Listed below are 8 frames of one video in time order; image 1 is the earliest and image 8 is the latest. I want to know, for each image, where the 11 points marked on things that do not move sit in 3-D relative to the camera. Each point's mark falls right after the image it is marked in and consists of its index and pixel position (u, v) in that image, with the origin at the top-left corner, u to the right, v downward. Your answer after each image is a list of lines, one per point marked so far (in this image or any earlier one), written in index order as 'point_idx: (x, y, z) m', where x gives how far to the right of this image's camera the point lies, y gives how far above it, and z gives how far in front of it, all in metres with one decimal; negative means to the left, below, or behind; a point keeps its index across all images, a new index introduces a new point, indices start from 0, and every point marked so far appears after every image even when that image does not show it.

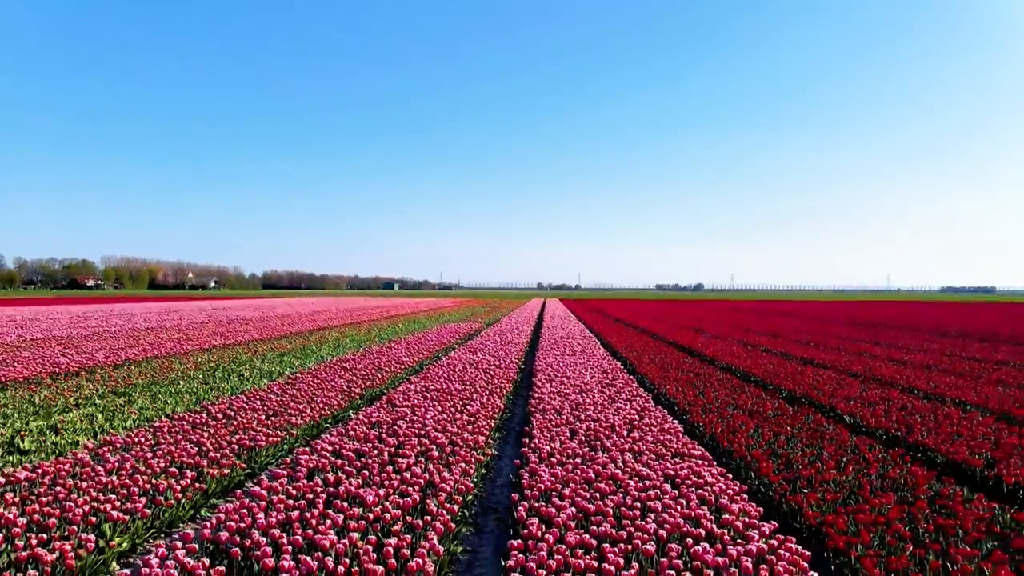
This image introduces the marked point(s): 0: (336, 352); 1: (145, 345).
0: (-2.3, -0.9, +7.8) m
1: (-5.5, -0.9, +8.8) m
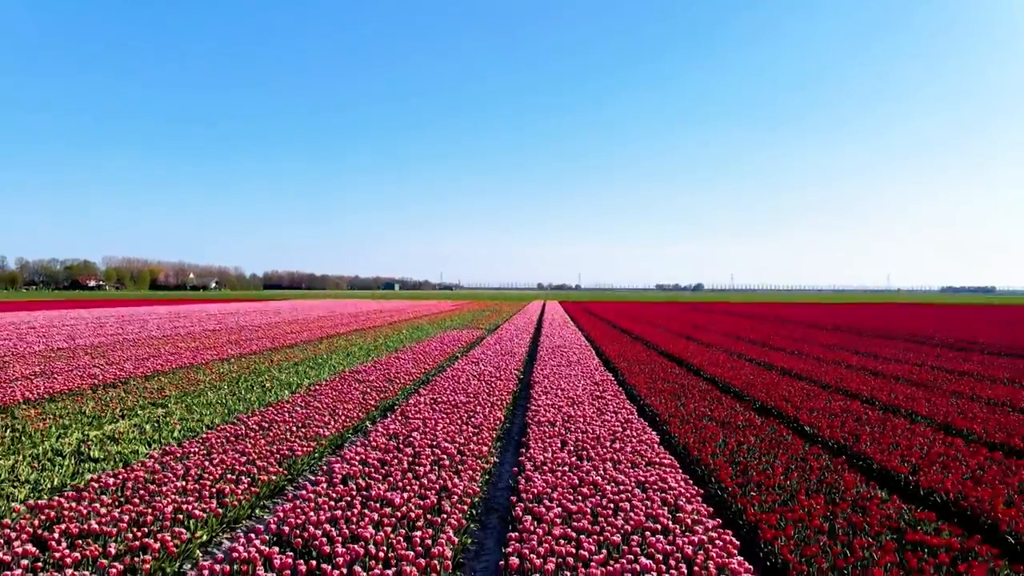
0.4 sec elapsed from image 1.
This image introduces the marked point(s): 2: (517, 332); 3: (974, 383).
0: (-2.3, -1.1, +8.3) m
1: (-5.6, -1.1, +9.3) m
2: (+0.1, -1.1, +14.0) m
3: (+5.4, -1.1, +6.7) m
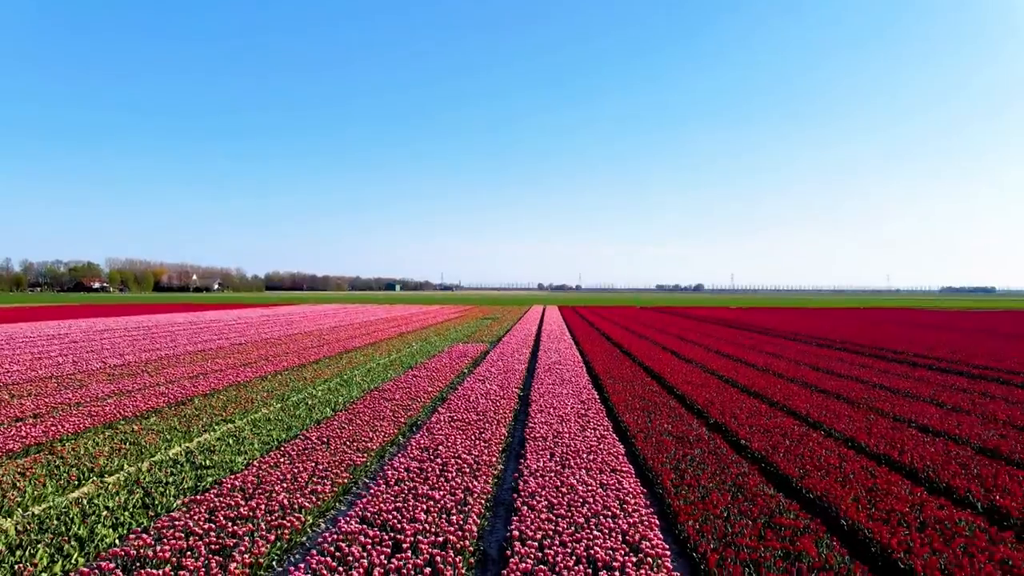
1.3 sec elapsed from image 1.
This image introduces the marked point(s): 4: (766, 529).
0: (-2.3, -1.6, +9.7) m
1: (-5.5, -1.5, +10.6) m
2: (+0.1, -1.6, +15.3) m
3: (+5.4, -1.5, +8.0) m
4: (+1.7, -1.5, +3.7) m
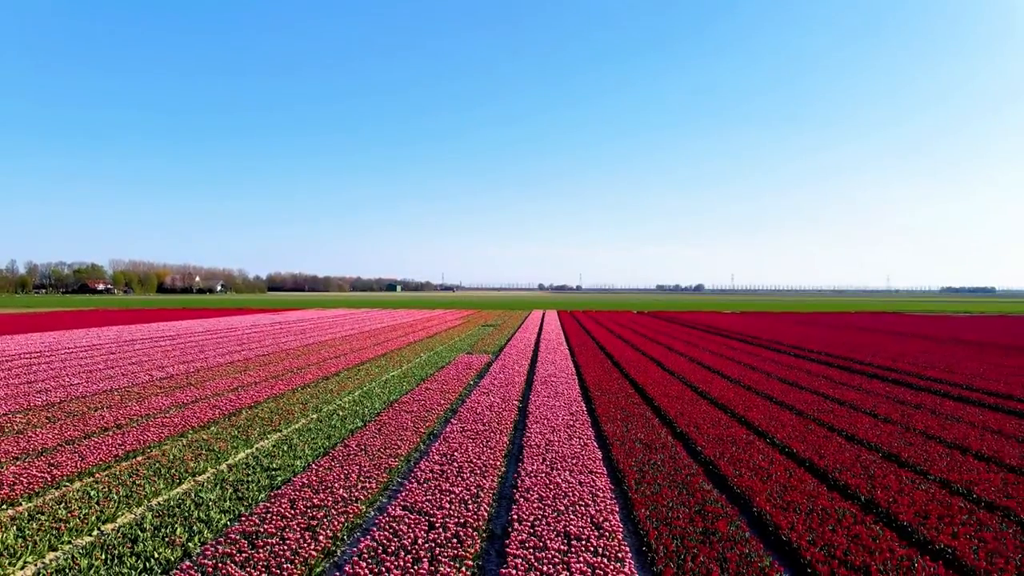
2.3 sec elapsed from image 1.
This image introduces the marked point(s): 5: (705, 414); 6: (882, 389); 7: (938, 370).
0: (-2.3, -2.0, +11.1) m
1: (-5.5, -2.0, +12.0) m
2: (+0.1, -2.0, +16.7) m
3: (+5.4, -2.0, +9.4) m
4: (+1.7, -2.0, +5.1) m
5: (+3.0, -2.0, +9.1) m
6: (+7.2, -2.0, +11.3) m
7: (+10.3, -2.0, +14.1) m
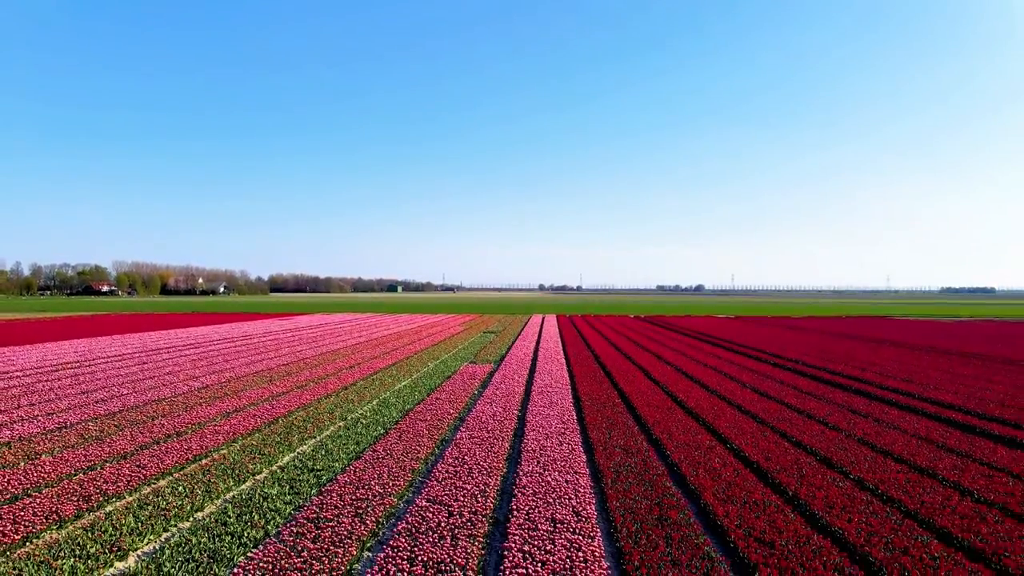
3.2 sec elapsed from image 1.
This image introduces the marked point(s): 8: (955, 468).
0: (-2.3, -2.5, +12.5) m
1: (-5.5, -2.4, +13.5) m
2: (+0.1, -2.5, +18.2) m
3: (+5.4, -2.4, +10.9) m
4: (+1.7, -2.4, +6.5) m
5: (+3.0, -2.4, +10.6) m
6: (+7.2, -2.4, +12.8) m
7: (+10.3, -2.4, +15.5) m
8: (+5.9, -2.4, +7.8) m
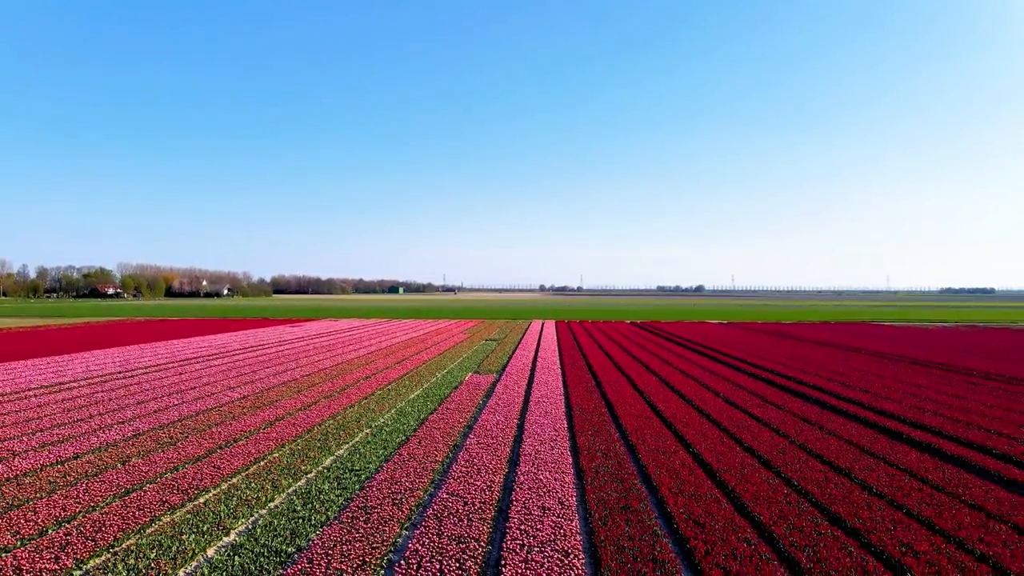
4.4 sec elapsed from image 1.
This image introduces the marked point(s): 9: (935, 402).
0: (-2.2, -3.1, +14.4) m
1: (-5.5, -3.0, +15.4) m
2: (+0.1, -3.1, +20.1) m
3: (+5.4, -3.0, +12.8) m
4: (+1.7, -3.0, +8.4) m
5: (+3.0, -3.0, +12.5) m
6: (+7.2, -3.0, +14.7) m
7: (+10.3, -3.0, +17.4) m
8: (+5.9, -3.0, +9.8) m
9: (+11.2, -3.0, +15.3) m
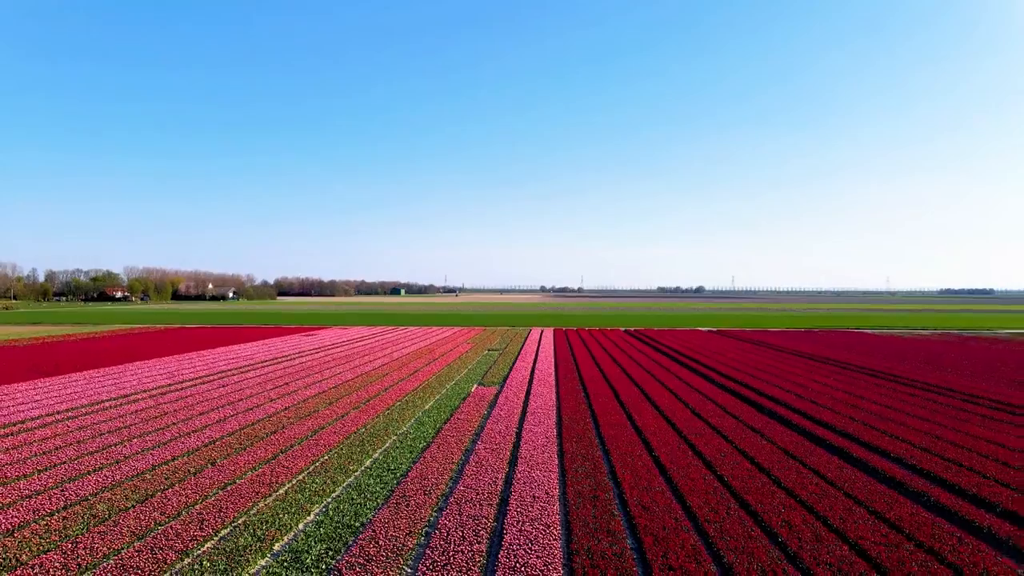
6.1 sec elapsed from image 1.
0: (-2.2, -4.0, +17.4) m
1: (-5.5, -4.0, +18.4) m
2: (+0.1, -4.0, +23.1) m
3: (+5.4, -3.9, +15.7) m
4: (+1.7, -3.9, +11.4) m
5: (+3.0, -4.0, +15.5) m
6: (+7.2, -3.9, +17.6) m
7: (+10.3, -3.9, +20.4) m
8: (+5.9, -3.9, +12.7) m
9: (+11.2, -3.9, +18.2) m
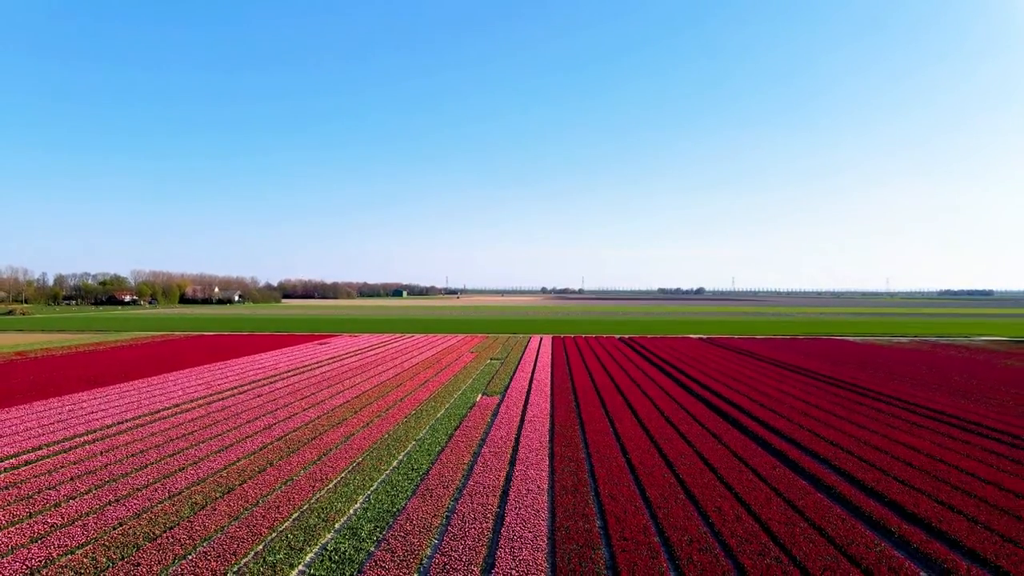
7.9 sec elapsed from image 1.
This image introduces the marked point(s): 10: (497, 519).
0: (-2.3, -5.0, +20.6) m
1: (-5.5, -4.9, +21.5) m
2: (+0.2, -5.0, +26.2) m
3: (+5.4, -4.9, +18.9) m
4: (+1.6, -4.9, +14.6) m
5: (+3.0, -4.9, +18.6) m
6: (+7.2, -4.9, +20.8) m
7: (+10.3, -4.9, +23.5) m
8: (+5.9, -4.9, +15.9) m
9: (+11.2, -4.9, +21.4) m
10: (-0.3, -5.1, +12.6) m
